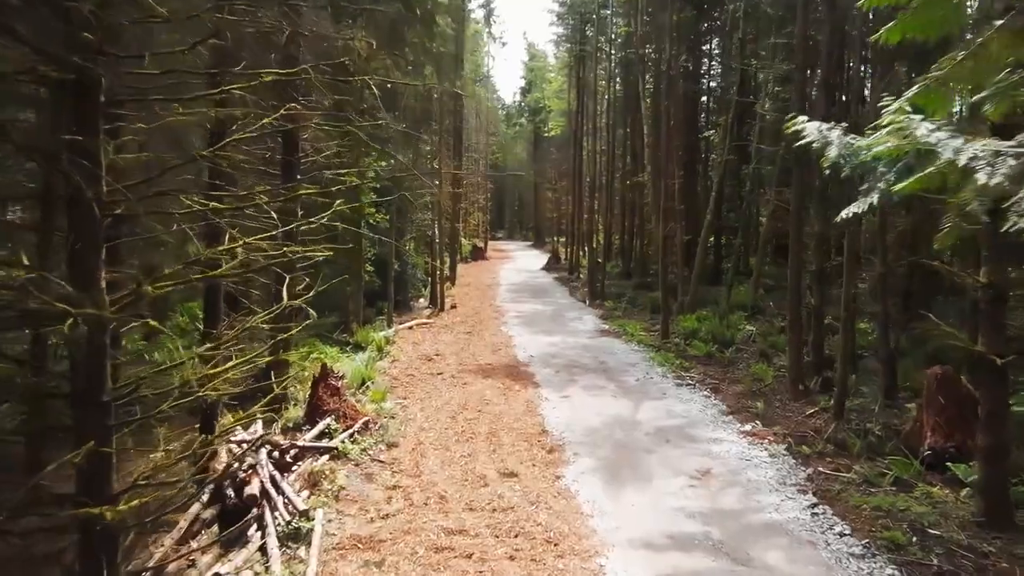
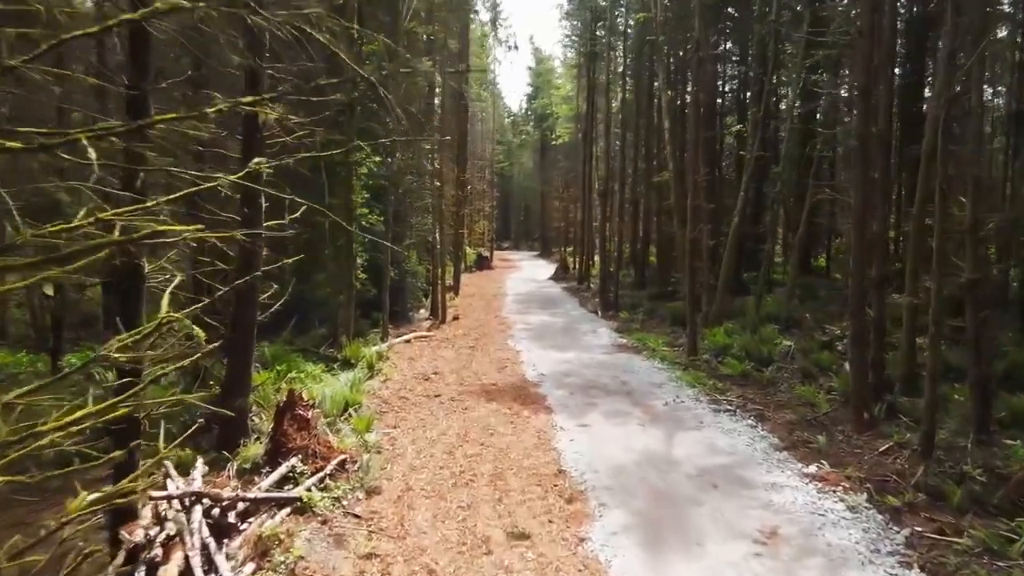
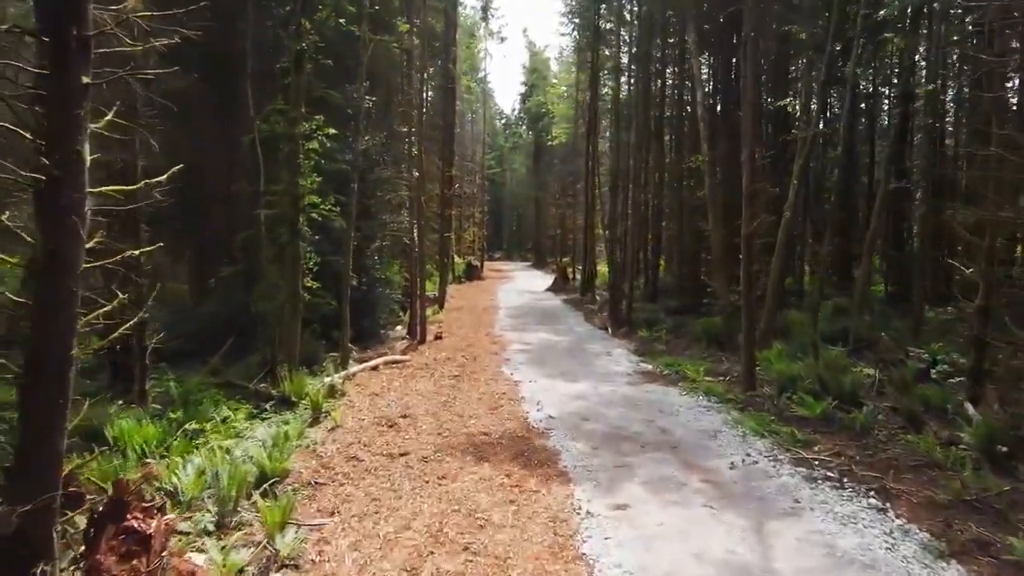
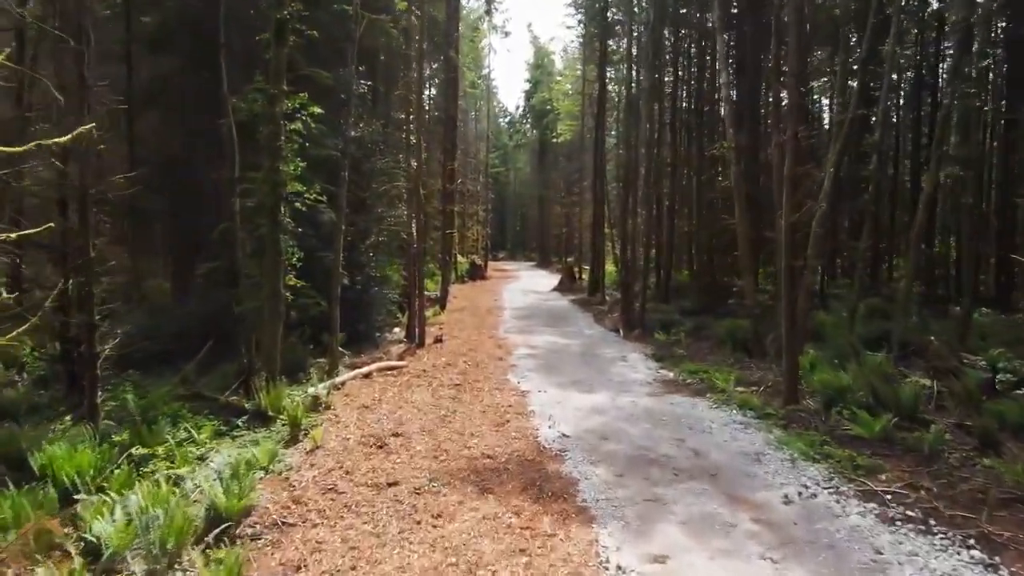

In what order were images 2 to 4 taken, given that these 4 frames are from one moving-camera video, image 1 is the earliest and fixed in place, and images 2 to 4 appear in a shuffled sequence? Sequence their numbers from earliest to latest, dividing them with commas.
2, 3, 4
